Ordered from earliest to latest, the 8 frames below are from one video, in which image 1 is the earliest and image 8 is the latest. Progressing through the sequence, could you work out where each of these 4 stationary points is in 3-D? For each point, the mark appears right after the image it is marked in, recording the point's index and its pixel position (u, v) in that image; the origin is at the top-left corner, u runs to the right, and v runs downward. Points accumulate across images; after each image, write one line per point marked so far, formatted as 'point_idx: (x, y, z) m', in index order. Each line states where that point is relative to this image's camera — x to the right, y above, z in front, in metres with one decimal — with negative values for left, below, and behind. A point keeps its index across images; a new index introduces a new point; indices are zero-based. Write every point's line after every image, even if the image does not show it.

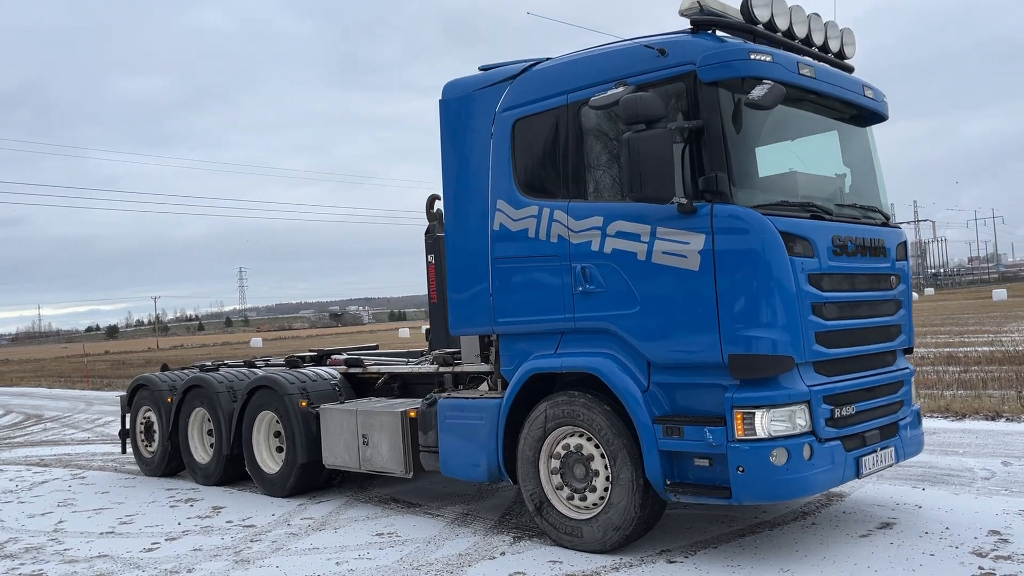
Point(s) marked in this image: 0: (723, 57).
0: (+1.2, +1.4, +5.0) m
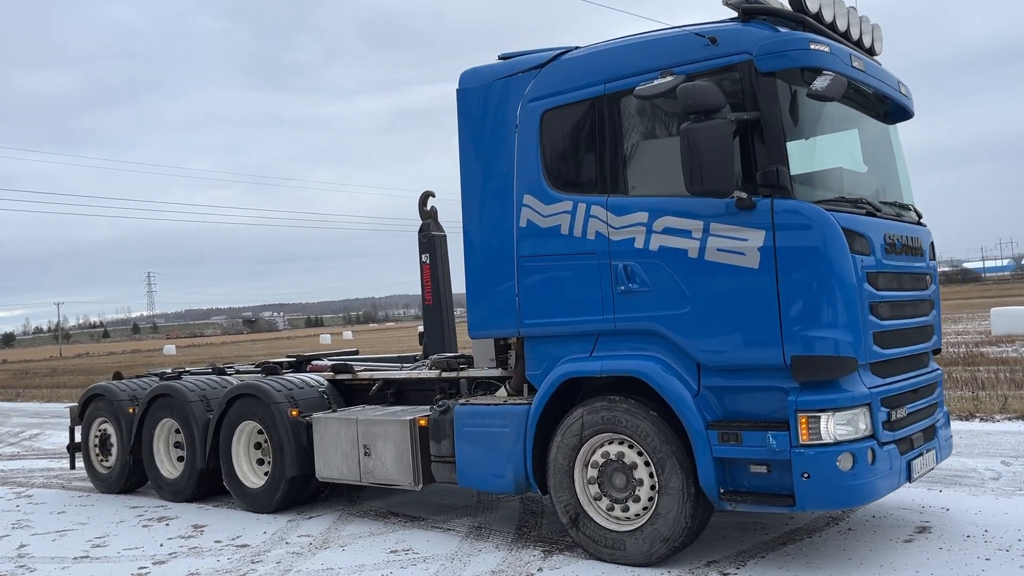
0: (+1.5, +1.4, +4.8) m
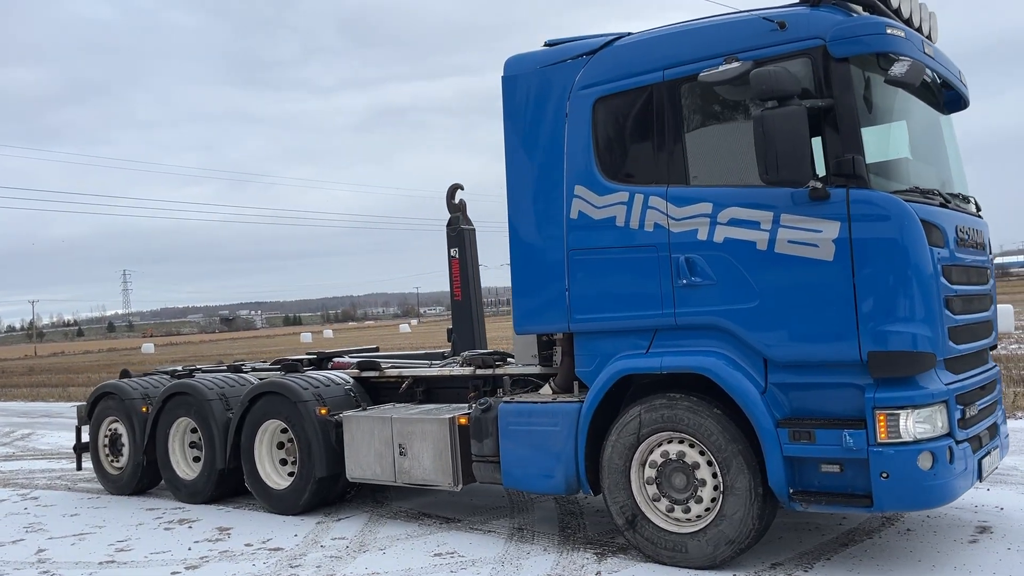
0: (+1.9, +1.4, +4.6) m
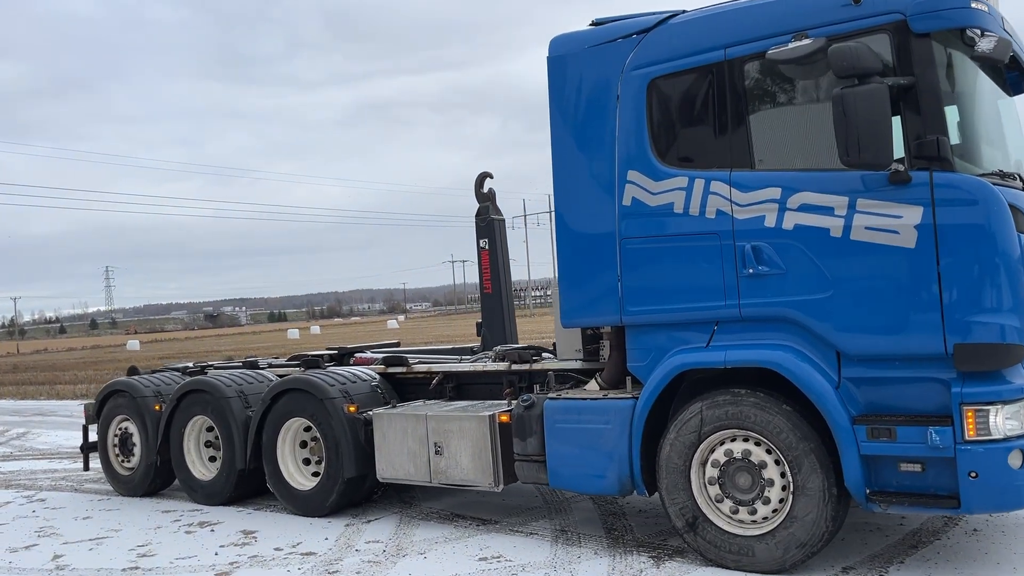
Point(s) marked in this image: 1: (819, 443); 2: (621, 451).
0: (+2.2, +1.5, +4.4) m
1: (+1.7, -0.8, +4.6) m
2: (+0.7, -1.0, +5.3) m
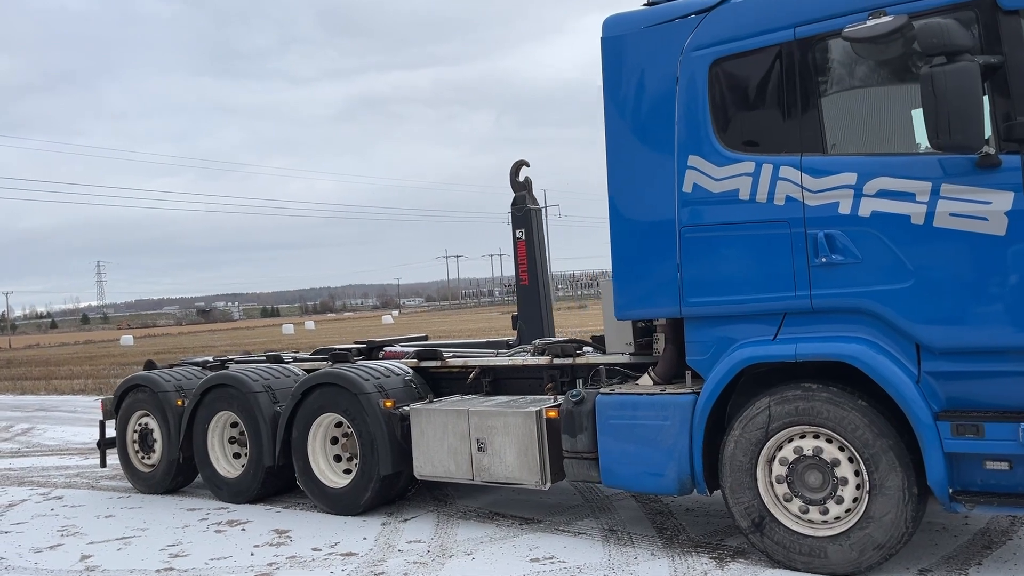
0: (+2.5, +1.5, +4.2) m
1: (+2.0, -0.8, +4.4) m
2: (+1.0, -1.0, +5.1) m
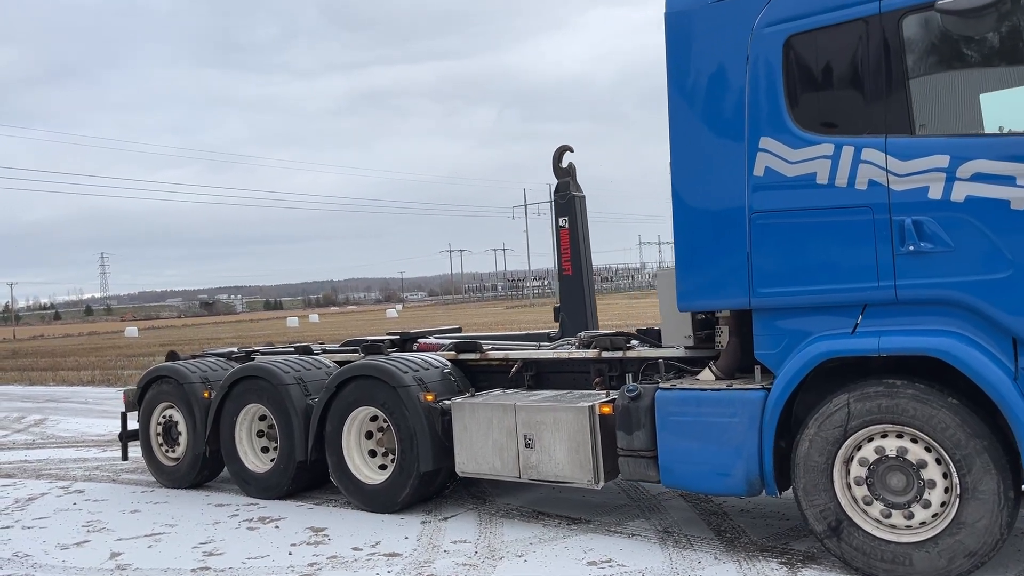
0: (+2.9, +1.6, +3.9) m
1: (+2.3, -0.7, +4.1) m
2: (+1.3, -0.9, +4.8) m
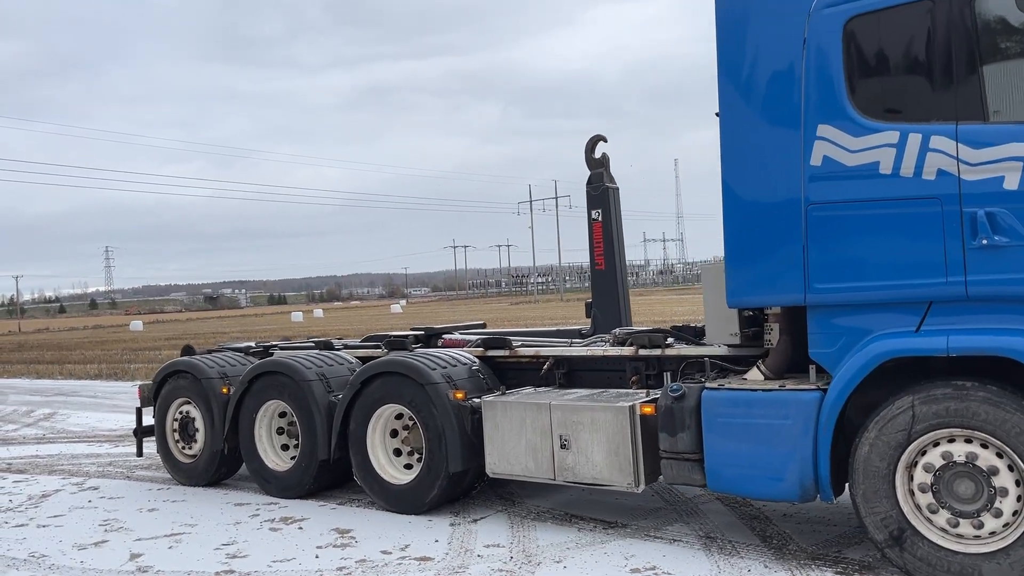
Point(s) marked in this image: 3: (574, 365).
0: (+3.1, +1.6, +3.6) m
1: (+2.6, -0.7, +3.9) m
2: (+1.6, -0.9, +4.6) m
3: (+0.5, -0.6, +6.5) m
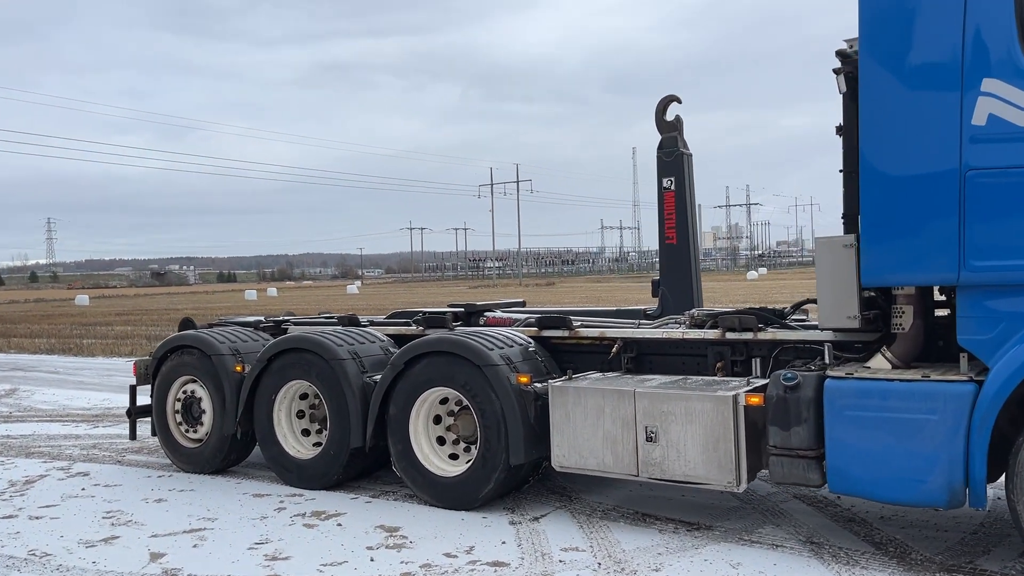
0: (+3.8, +1.6, +3.1) m
1: (+3.1, -0.7, +3.4) m
2: (+2.1, -0.8, +4.0) m
3: (+0.9, -0.4, +5.9) m
